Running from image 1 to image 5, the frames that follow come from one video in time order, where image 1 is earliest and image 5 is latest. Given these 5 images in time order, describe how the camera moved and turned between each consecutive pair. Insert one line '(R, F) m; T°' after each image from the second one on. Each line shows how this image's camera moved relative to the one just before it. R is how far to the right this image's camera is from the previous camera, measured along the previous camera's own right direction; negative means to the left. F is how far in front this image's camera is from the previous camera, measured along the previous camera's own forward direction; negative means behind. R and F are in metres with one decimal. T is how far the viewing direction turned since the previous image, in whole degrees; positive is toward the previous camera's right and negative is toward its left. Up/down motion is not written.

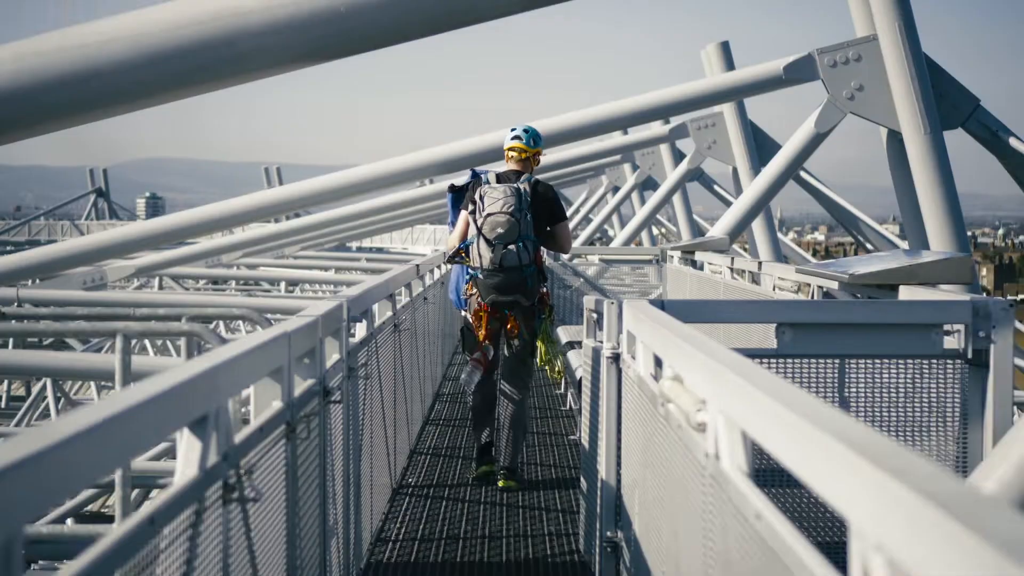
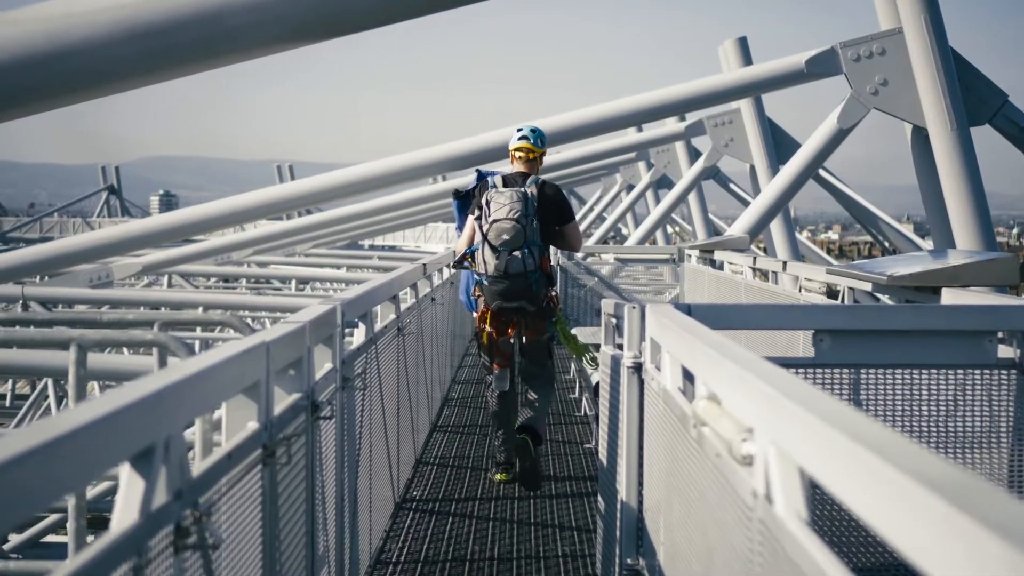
(0.0, +0.4) m; -1°
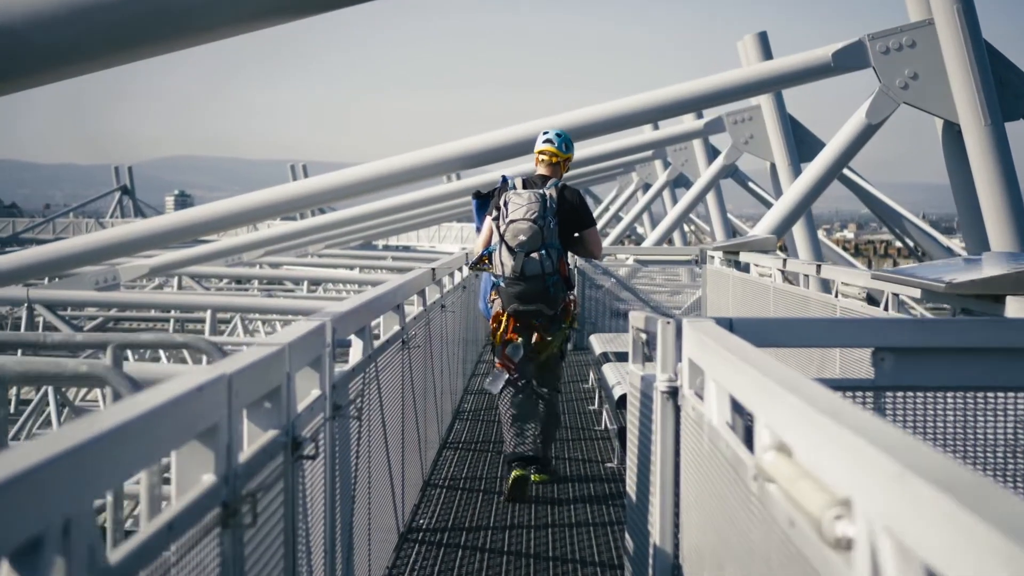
(0.0, +0.5) m; -1°
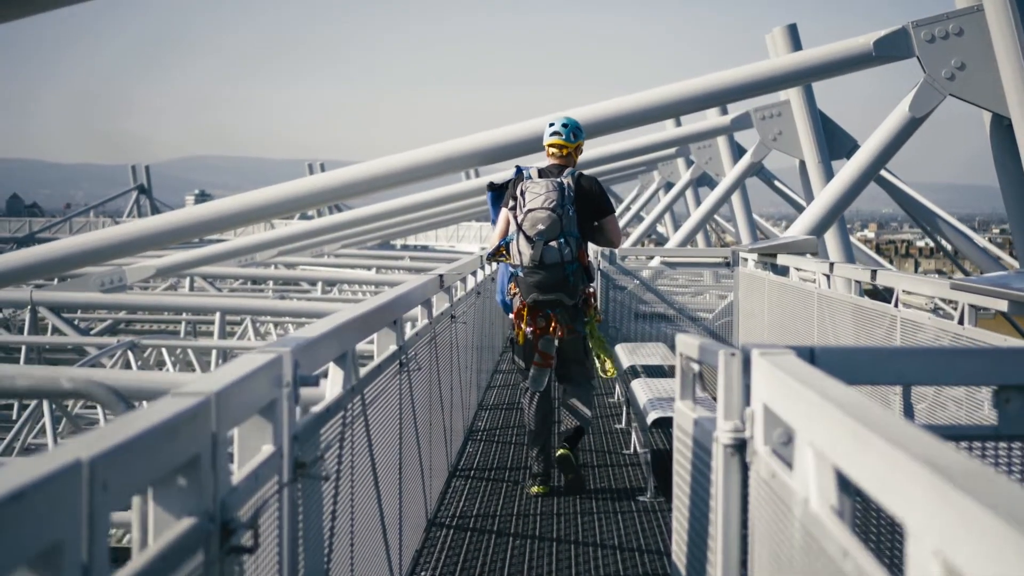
(0.0, +0.8) m; -1°
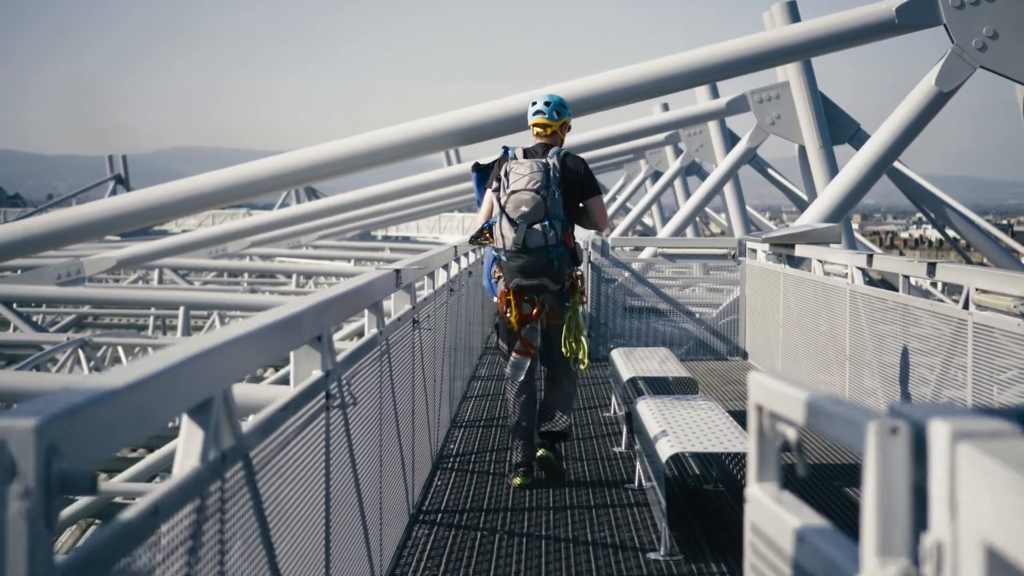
(0.0, +1.2) m; +1°
